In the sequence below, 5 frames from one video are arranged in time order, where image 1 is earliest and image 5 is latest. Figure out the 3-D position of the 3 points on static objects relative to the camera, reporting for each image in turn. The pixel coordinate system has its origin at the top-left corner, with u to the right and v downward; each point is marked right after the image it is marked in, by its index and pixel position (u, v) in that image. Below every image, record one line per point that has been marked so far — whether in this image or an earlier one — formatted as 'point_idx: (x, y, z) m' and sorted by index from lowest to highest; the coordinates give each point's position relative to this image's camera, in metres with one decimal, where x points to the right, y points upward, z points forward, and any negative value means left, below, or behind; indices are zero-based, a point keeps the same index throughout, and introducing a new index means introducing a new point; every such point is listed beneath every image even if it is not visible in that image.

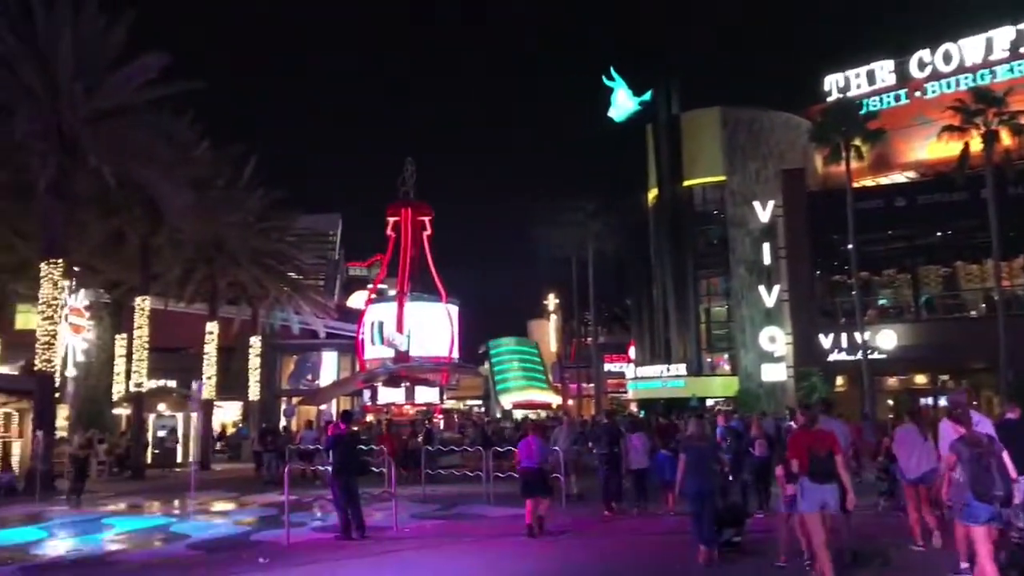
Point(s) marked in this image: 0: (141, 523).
0: (-7.6, -4.8, +17.8) m
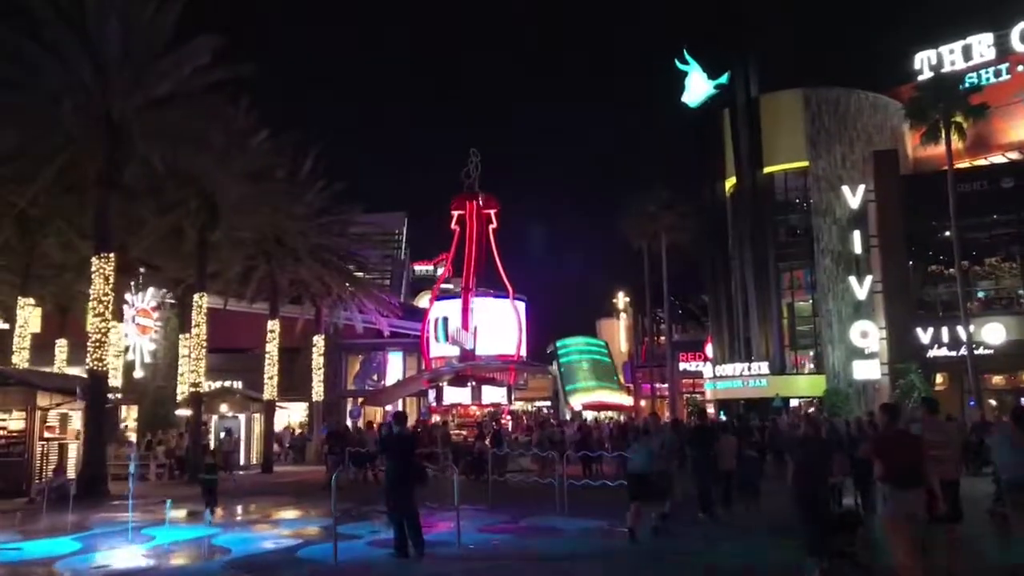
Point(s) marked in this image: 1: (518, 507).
0: (-6.1, -4.6, +16.4) m
1: (+0.1, -4.6, +18.4) m
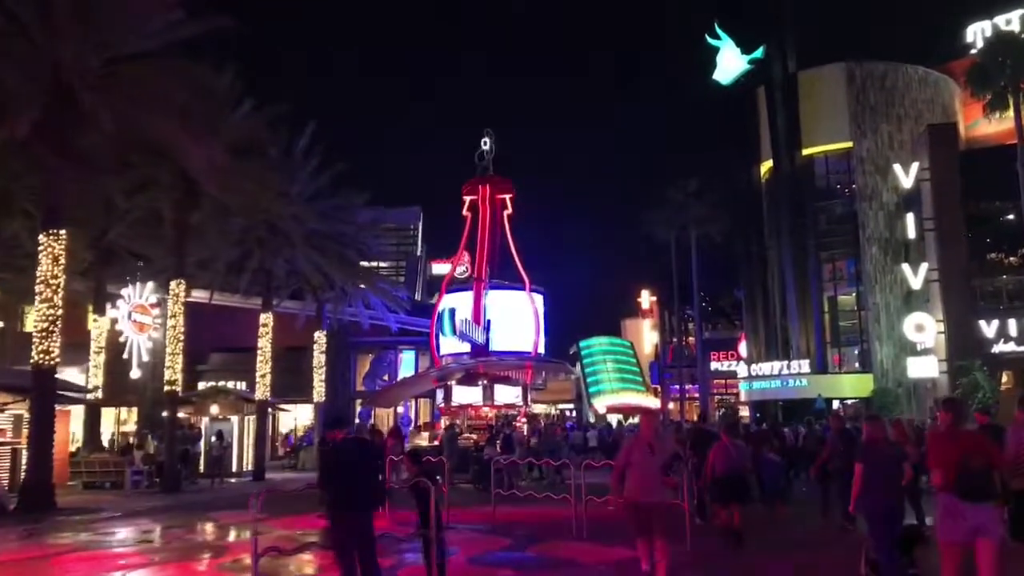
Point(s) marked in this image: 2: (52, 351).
0: (-6.1, -4.1, +13.3) m
1: (+0.2, -4.1, +15.1) m
2: (-10.3, -1.4, +19.8) m
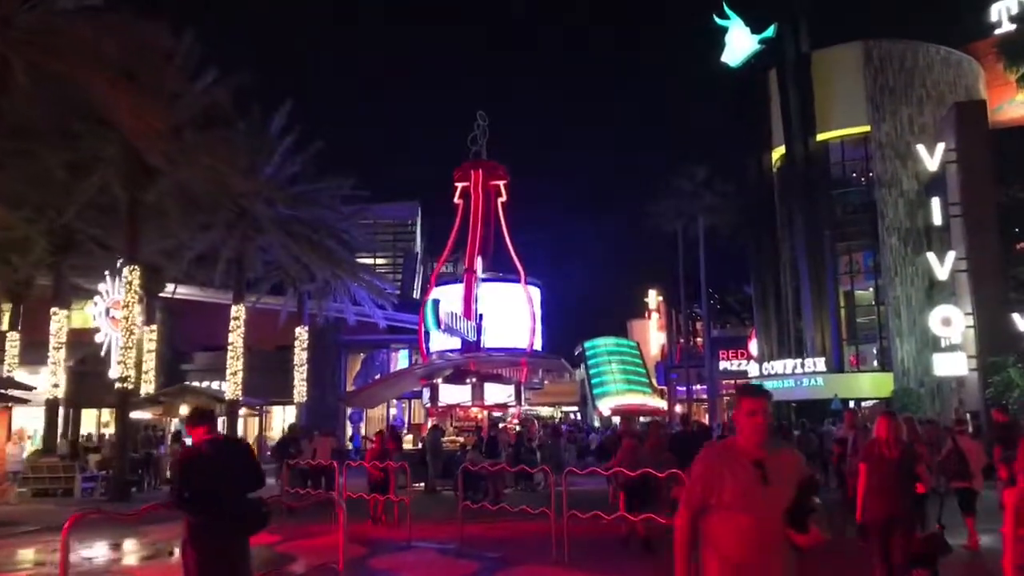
0: (-6.5, -3.7, +11.0) m
1: (-0.2, -3.7, +12.7) m
2: (-10.7, -1.1, +17.5) m
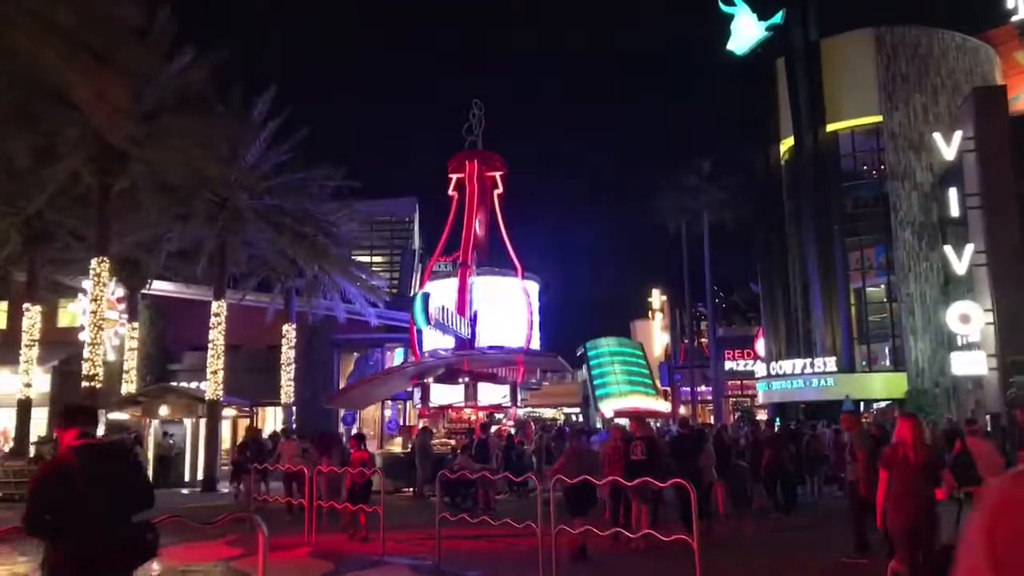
0: (-6.7, -3.5, +9.5) m
1: (-0.4, -3.5, +11.2) m
2: (-10.9, -0.9, +16.1) m
